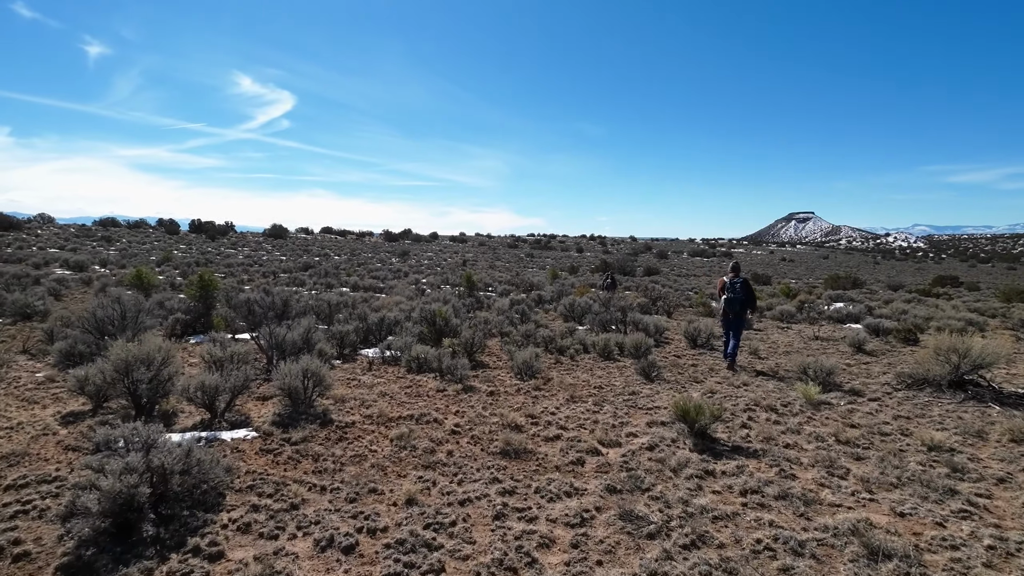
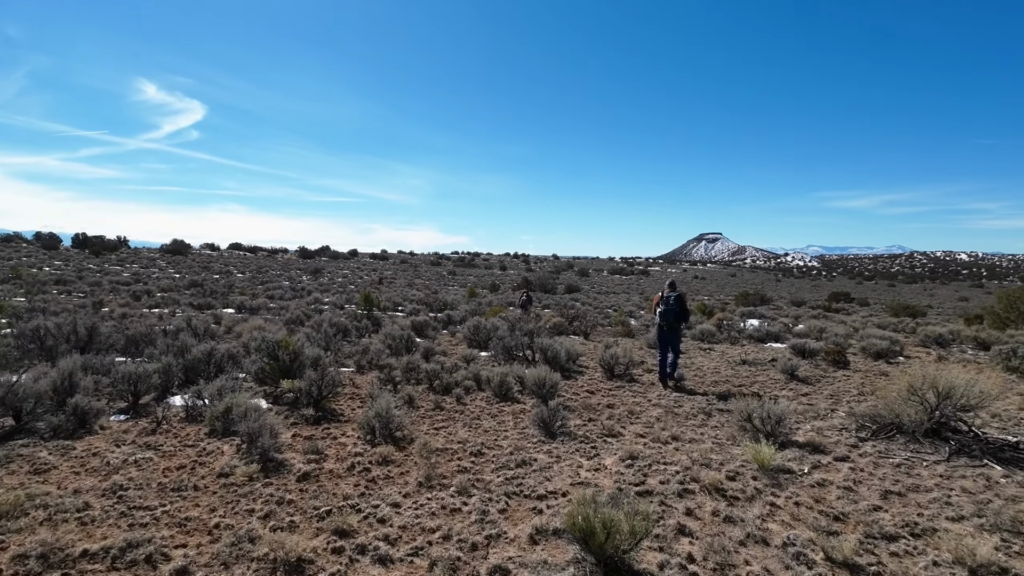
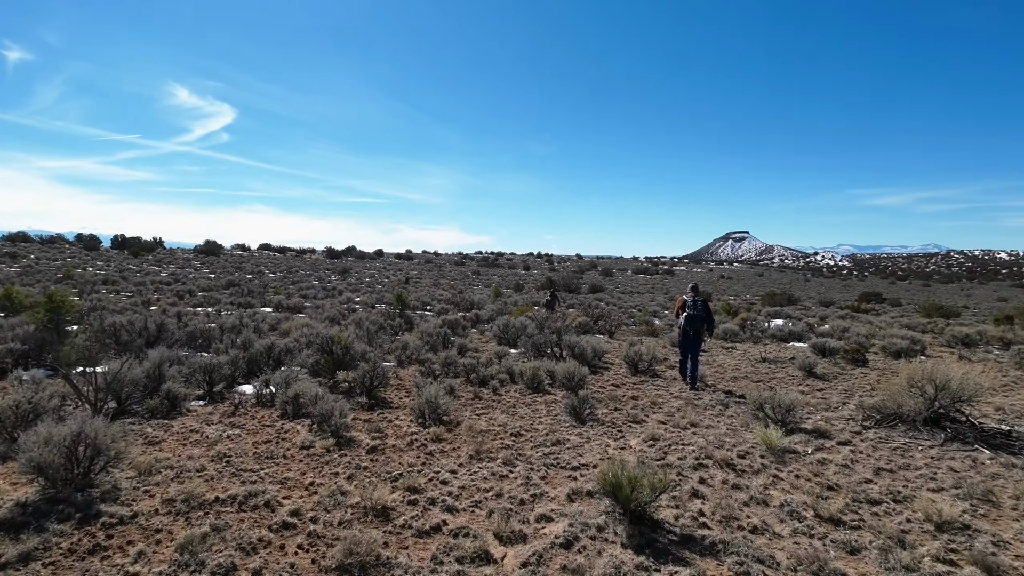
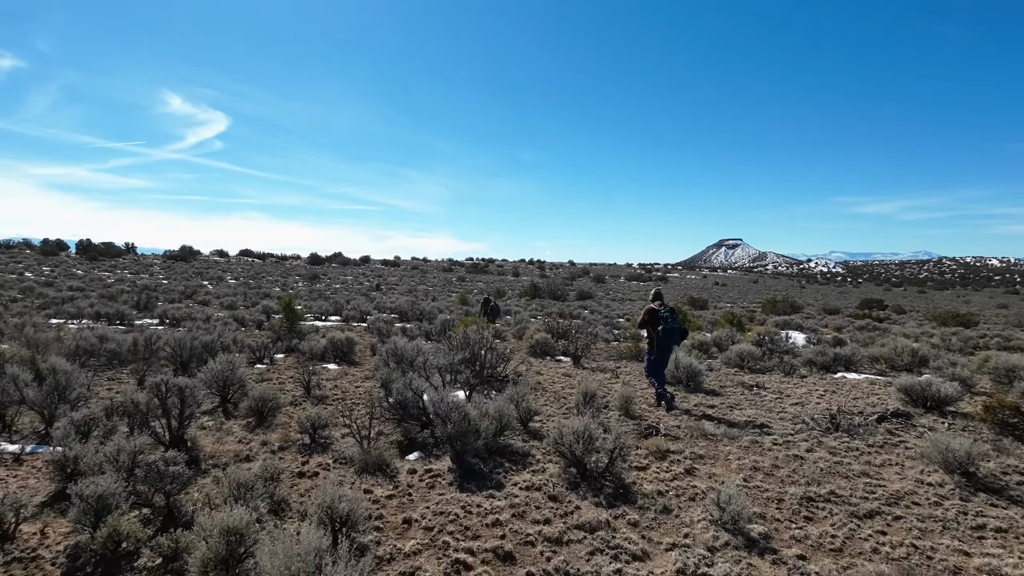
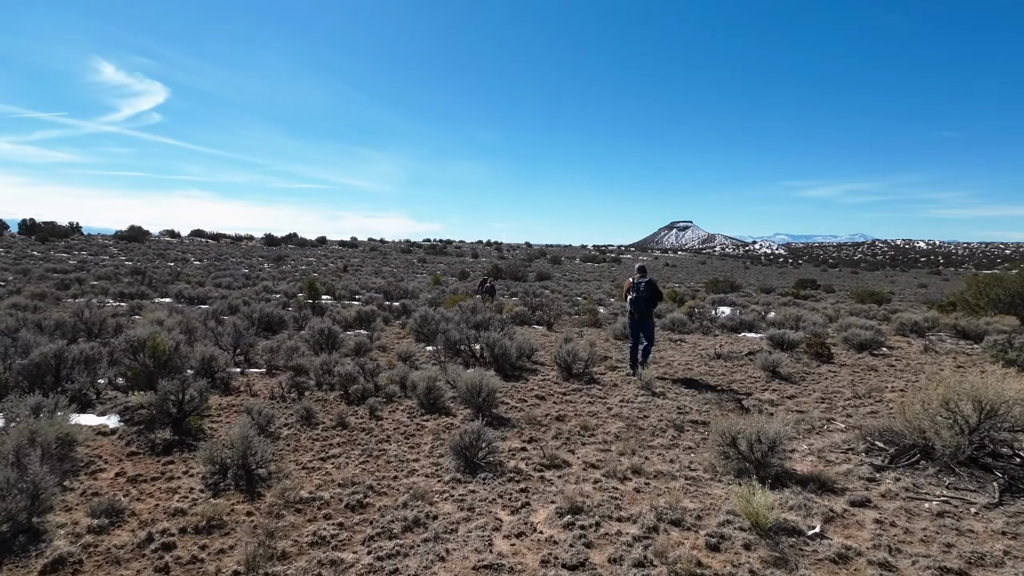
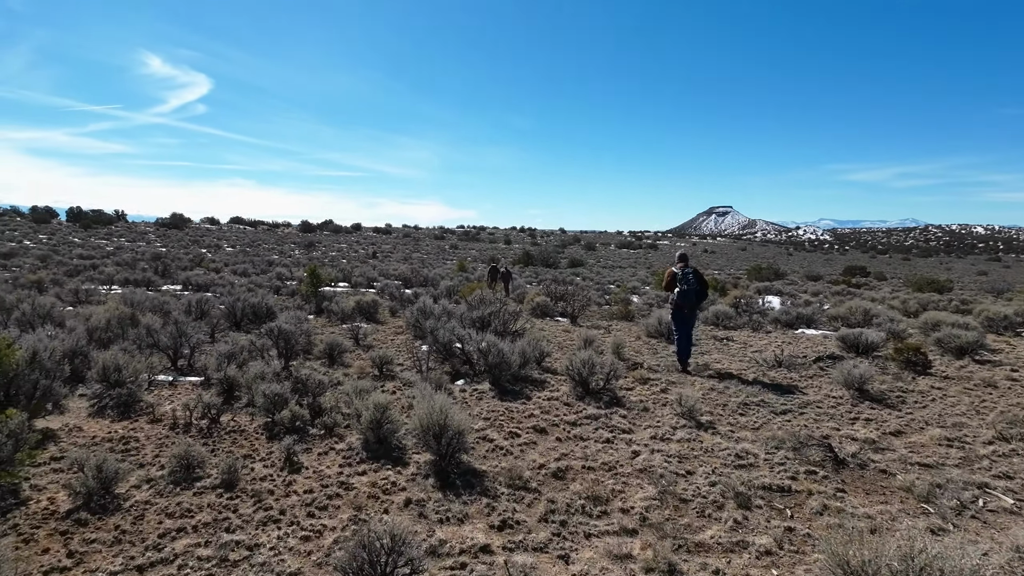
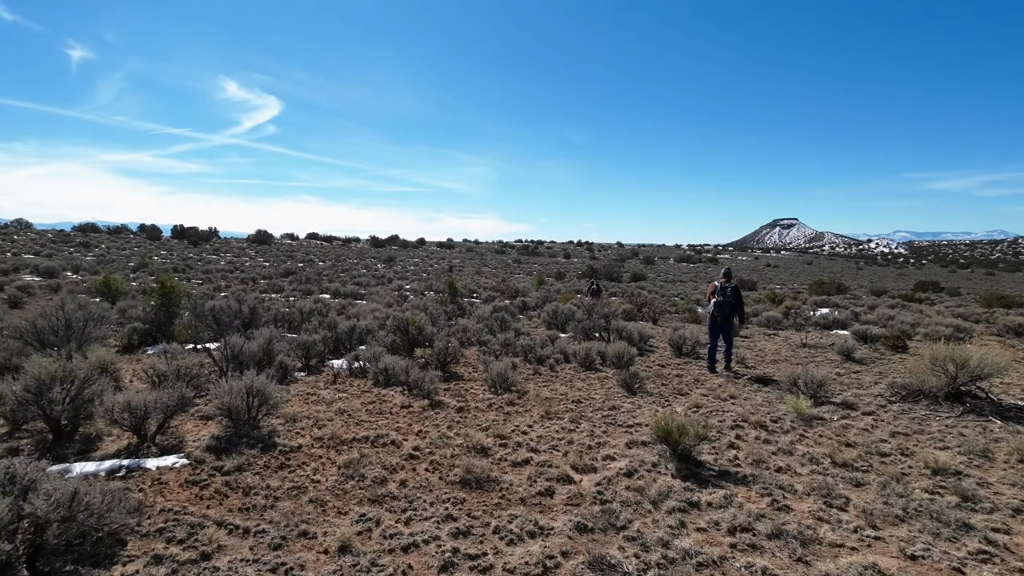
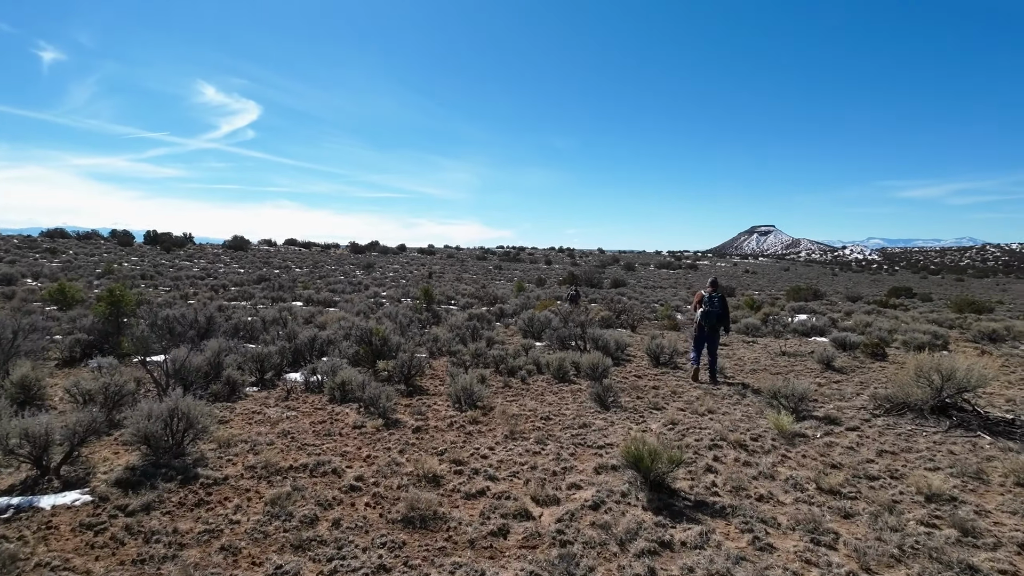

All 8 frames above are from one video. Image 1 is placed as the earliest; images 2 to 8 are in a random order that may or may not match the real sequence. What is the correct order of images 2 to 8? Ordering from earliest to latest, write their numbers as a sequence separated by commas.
7, 8, 3, 2, 5, 6, 4
